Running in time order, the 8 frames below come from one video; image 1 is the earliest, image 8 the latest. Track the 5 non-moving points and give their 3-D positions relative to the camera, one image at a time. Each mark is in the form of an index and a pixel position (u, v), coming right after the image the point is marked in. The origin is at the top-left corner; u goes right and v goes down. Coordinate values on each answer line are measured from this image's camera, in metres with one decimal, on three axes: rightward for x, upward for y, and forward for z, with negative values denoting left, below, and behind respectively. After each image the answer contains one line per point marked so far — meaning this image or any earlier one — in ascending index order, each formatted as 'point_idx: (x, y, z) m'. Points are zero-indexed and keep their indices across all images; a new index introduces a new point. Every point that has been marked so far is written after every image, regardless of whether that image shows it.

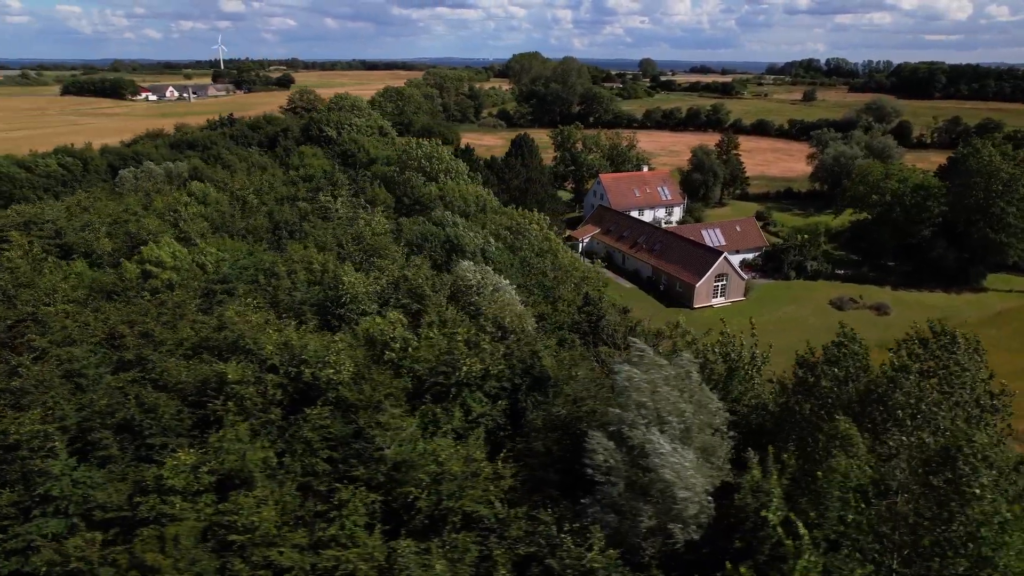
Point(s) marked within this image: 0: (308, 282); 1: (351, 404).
0: (-6.5, +0.2, +19.8) m
1: (-3.5, -2.4, +13.3) m
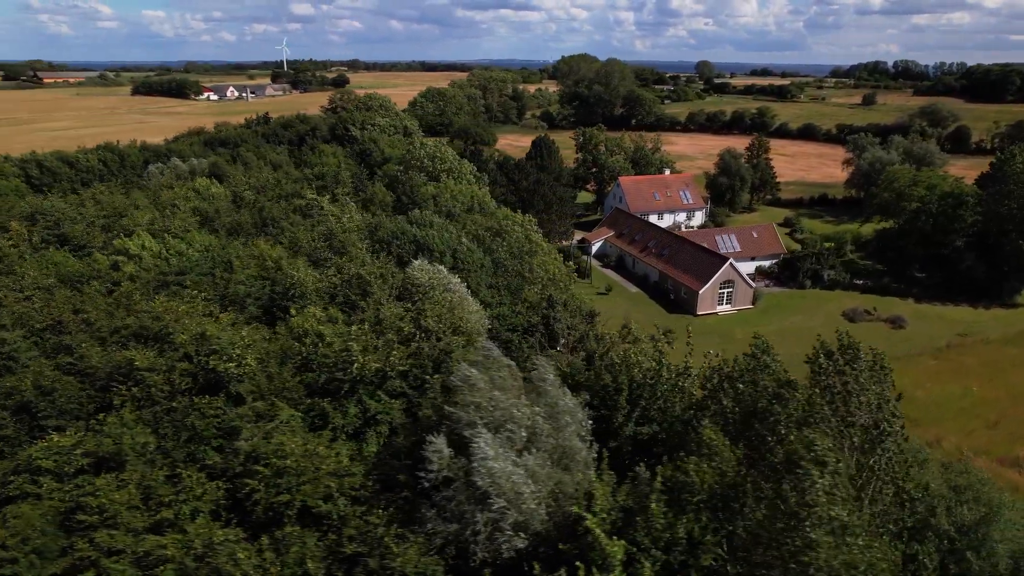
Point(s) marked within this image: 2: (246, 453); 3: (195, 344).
0: (-8.2, +0.4, +20.3) m
1: (-5.7, -2.3, +13.6) m
2: (-4.6, -2.8, +10.9) m
3: (-7.5, -1.3, +14.9) m
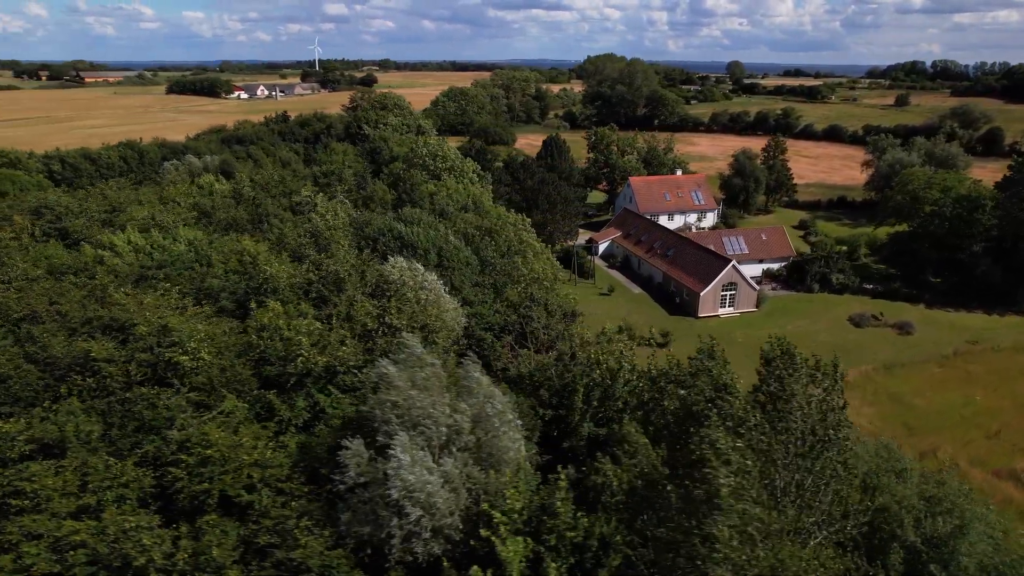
0: (-9.0, +0.6, +20.6) m
1: (-6.9, -2.2, +13.8) m
2: (-5.9, -2.7, +11.0) m
3: (-8.6, -1.2, +15.2) m
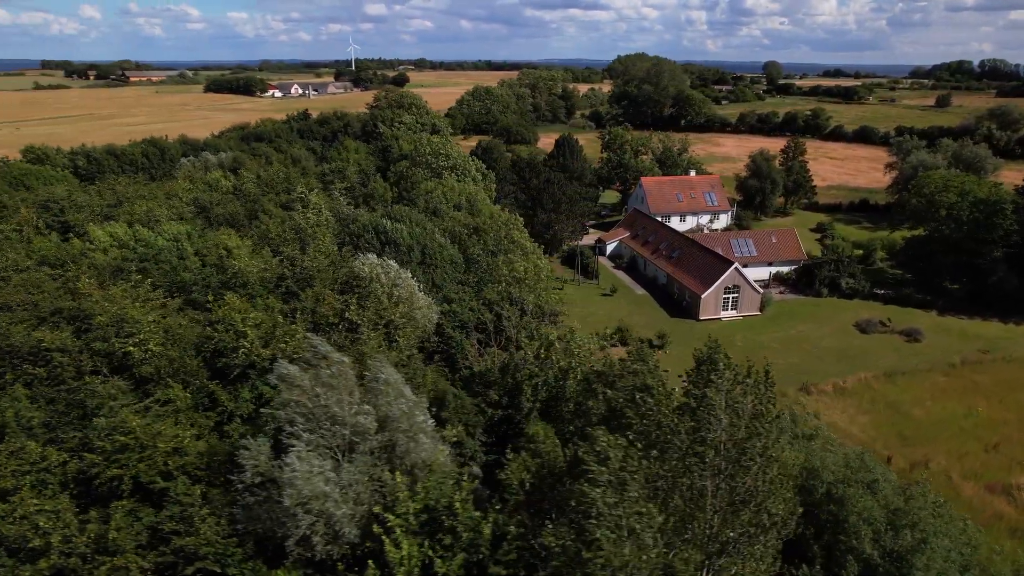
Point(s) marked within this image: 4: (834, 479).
0: (-10.0, +0.8, +21.0) m
1: (-8.2, -2.0, +14.1) m
2: (-7.4, -2.5, +11.3) m
3: (-9.9, -1.0, +15.6) m
4: (+8.7, -5.1, +17.0) m
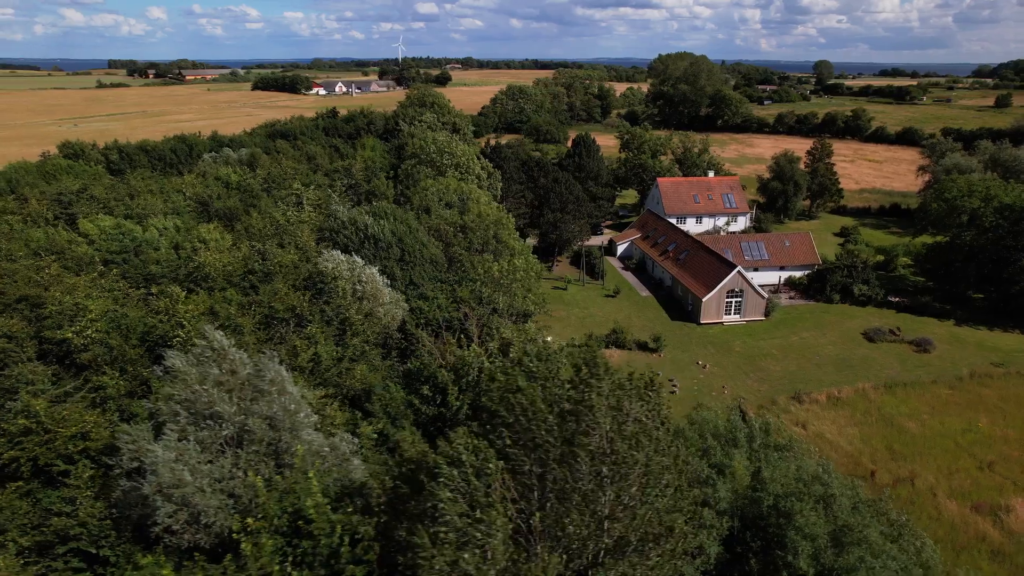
0: (-11.2, +1.0, +21.7) m
1: (-10.0, -1.8, +14.7) m
2: (-9.3, -2.3, +11.8) m
3: (-11.5, -0.7, +16.2) m
4: (+7.0, -5.3, +16.4) m
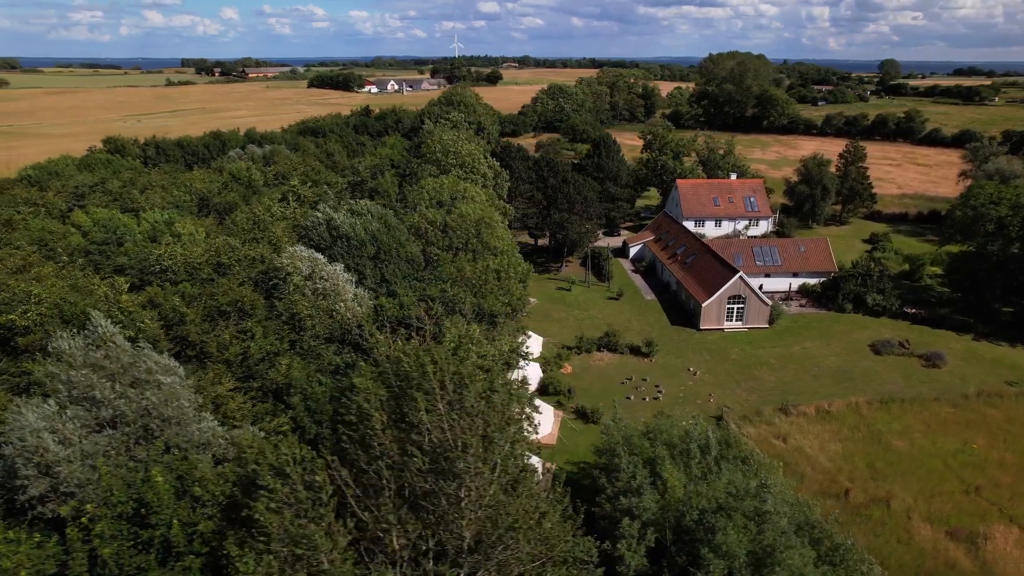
0: (-12.7, +1.4, +22.5) m
1: (-12.0, -1.5, +15.5) m
2: (-11.6, -2.1, +12.6) m
3: (-13.4, -0.4, +17.1) m
4: (+5.0, -5.5, +15.9) m
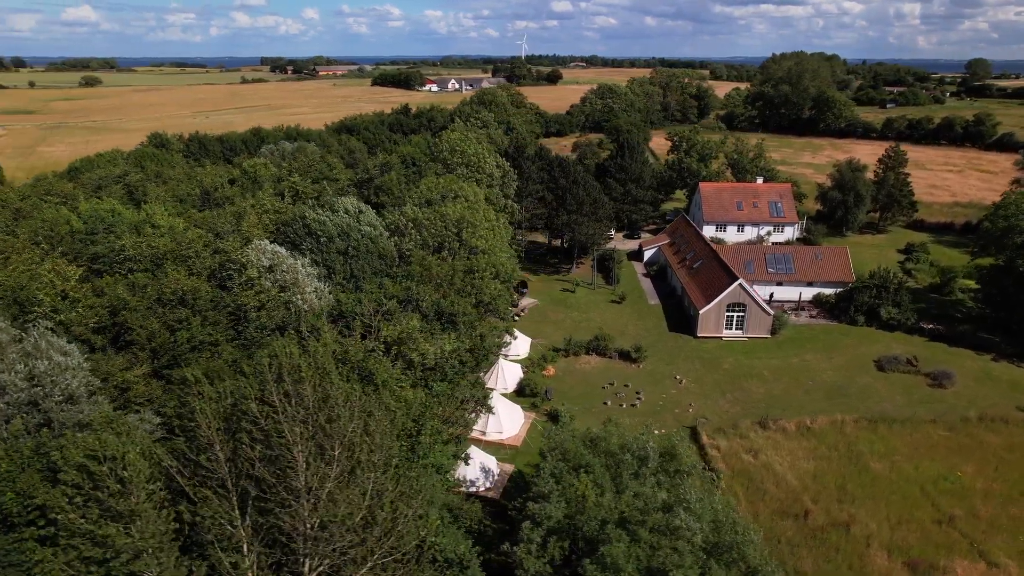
0: (-14.3, +1.8, +23.7) m
1: (-14.4, -1.1, +16.7) m
2: (-14.2, -1.7, +13.7) m
3: (-15.5, +0.1, +18.4) m
4: (+2.4, -5.6, +15.6) m
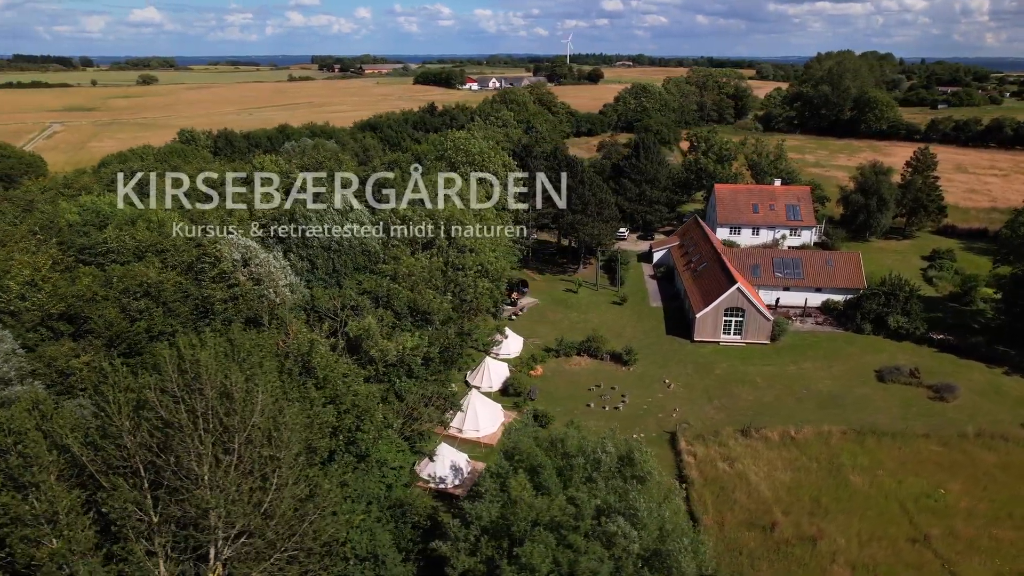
0: (-15.3, +2.2, +24.6) m
1: (-15.9, -0.7, +17.6) m
2: (-15.9, -1.3, +14.6) m
3: (-16.9, +0.5, +19.4) m
4: (+0.7, -5.7, +15.5) m
